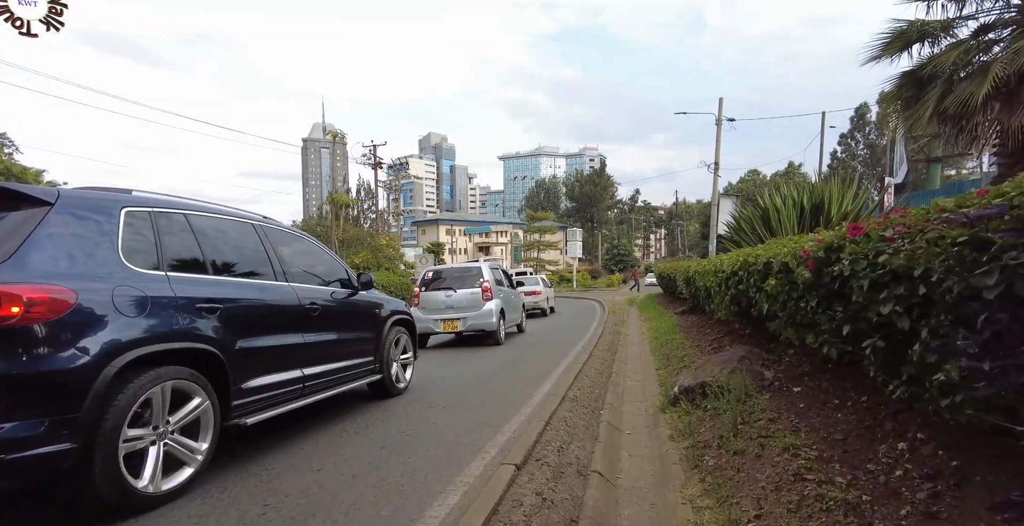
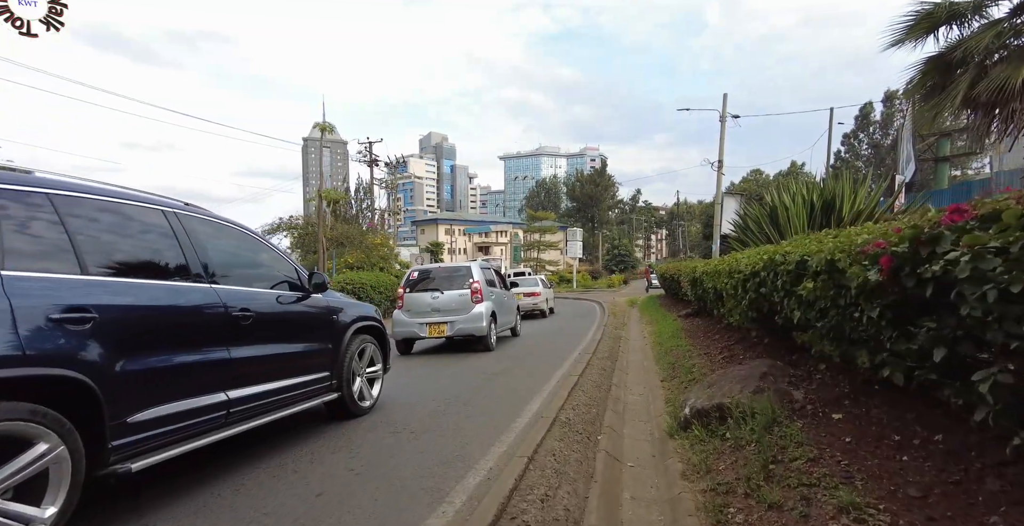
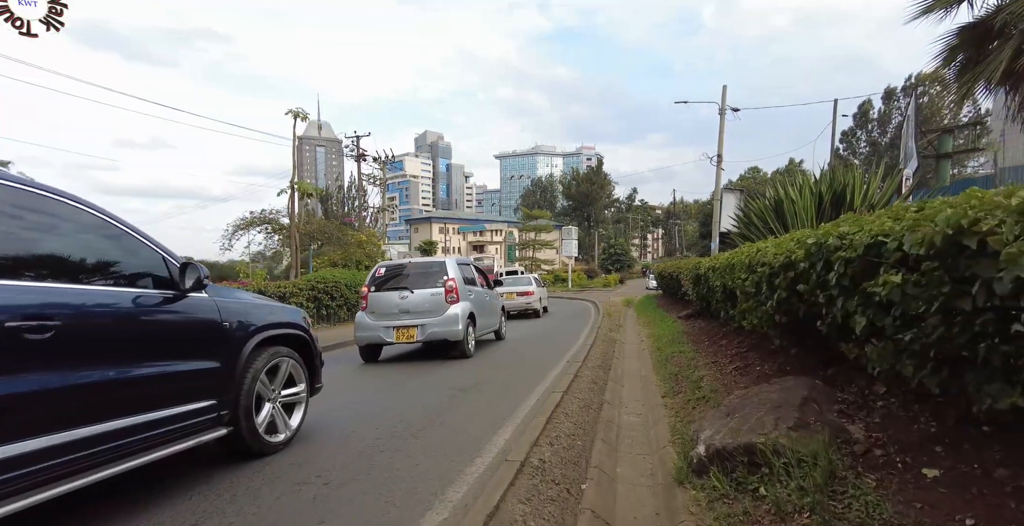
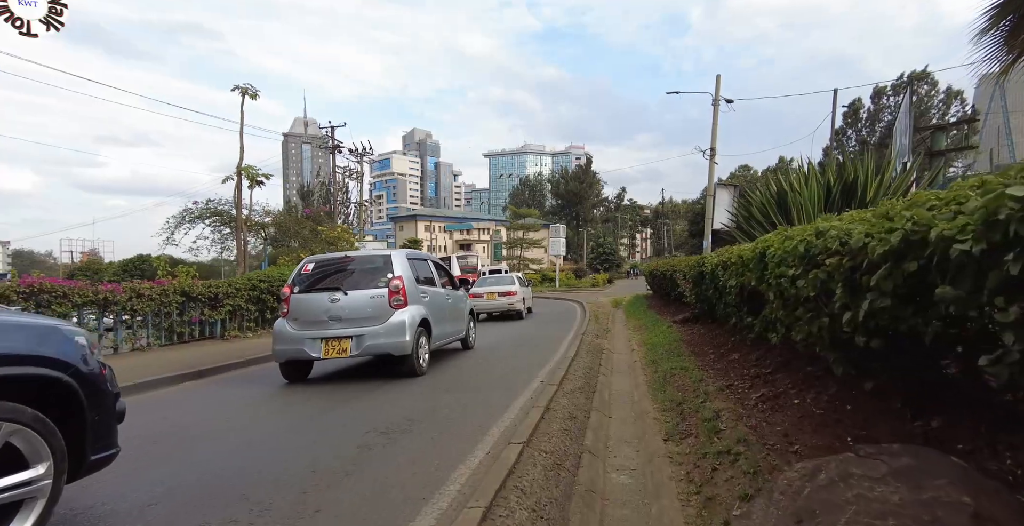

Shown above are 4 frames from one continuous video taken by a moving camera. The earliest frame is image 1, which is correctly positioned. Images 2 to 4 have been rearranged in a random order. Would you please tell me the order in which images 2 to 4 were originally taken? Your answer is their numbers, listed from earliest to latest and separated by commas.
2, 3, 4
